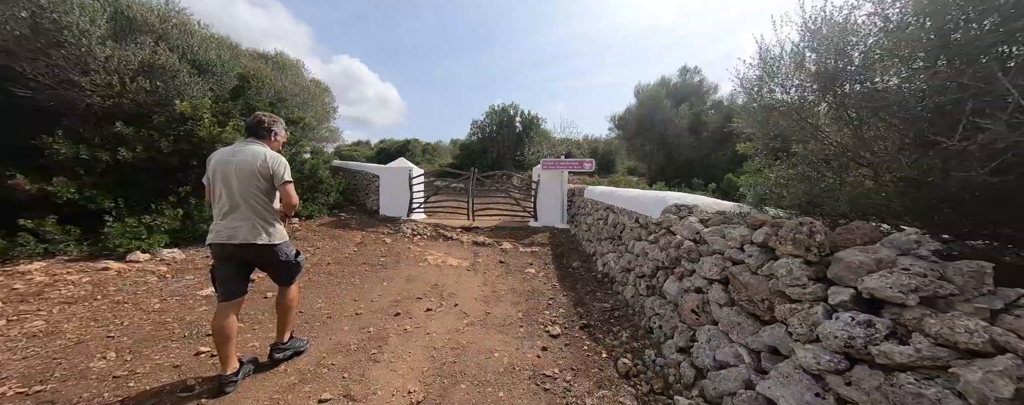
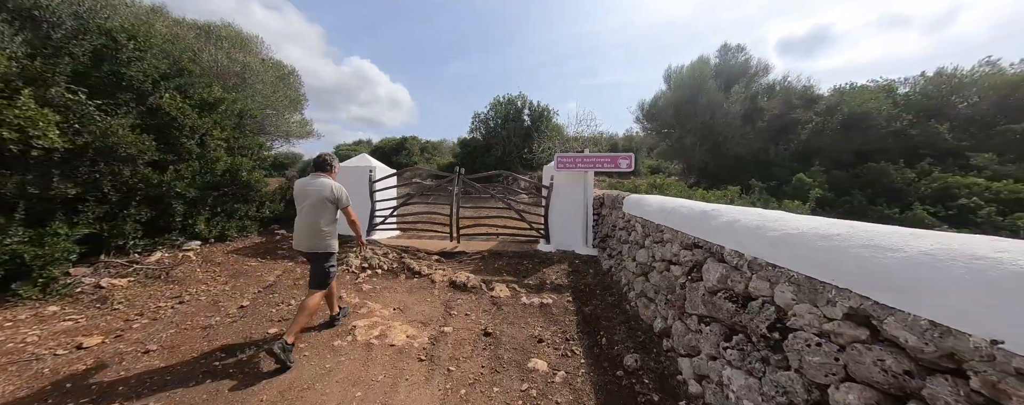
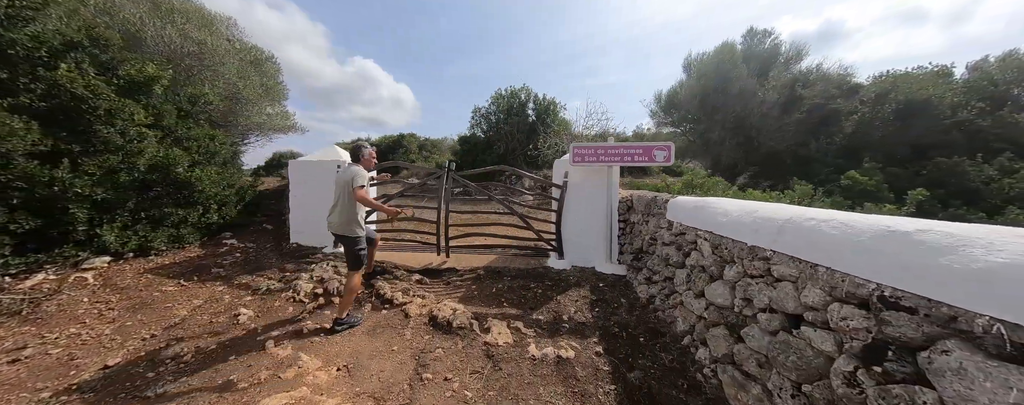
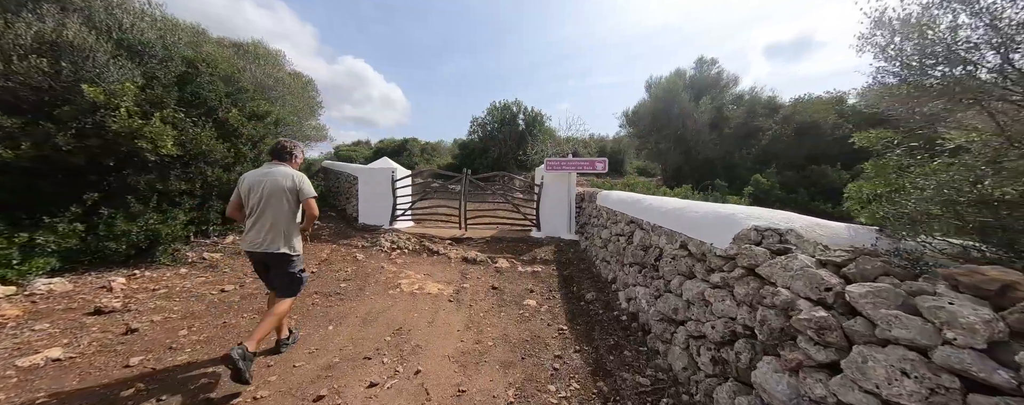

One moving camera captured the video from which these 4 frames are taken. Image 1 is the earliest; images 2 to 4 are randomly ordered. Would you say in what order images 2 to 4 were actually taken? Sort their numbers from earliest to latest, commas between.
4, 2, 3
